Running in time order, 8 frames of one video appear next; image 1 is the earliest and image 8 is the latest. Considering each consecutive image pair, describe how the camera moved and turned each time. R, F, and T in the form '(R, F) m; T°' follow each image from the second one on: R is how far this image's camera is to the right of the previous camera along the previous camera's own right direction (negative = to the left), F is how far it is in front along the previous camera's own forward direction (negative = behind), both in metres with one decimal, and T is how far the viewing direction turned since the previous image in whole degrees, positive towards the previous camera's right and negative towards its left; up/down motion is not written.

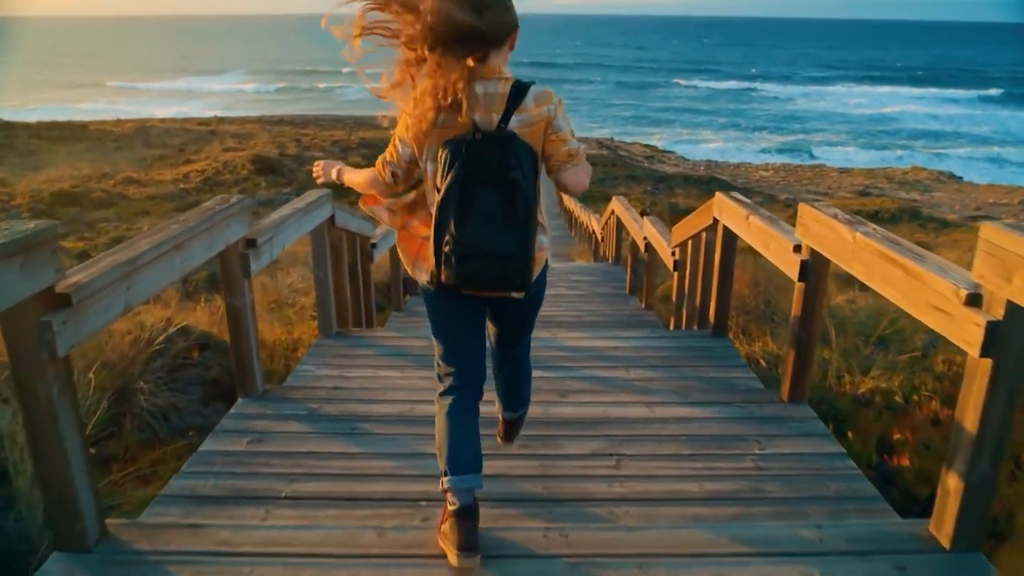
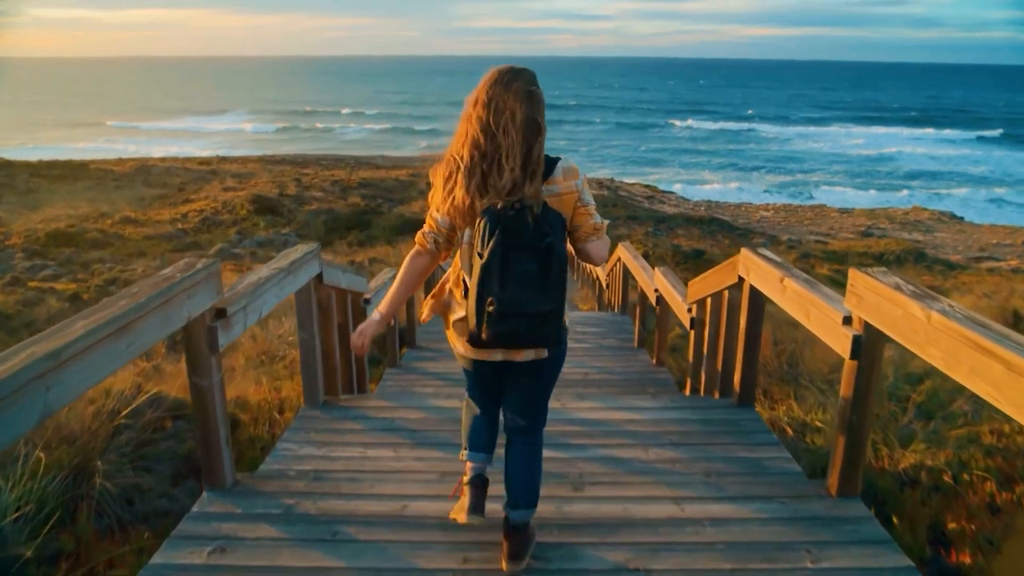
(0.0, +0.3) m; 0°
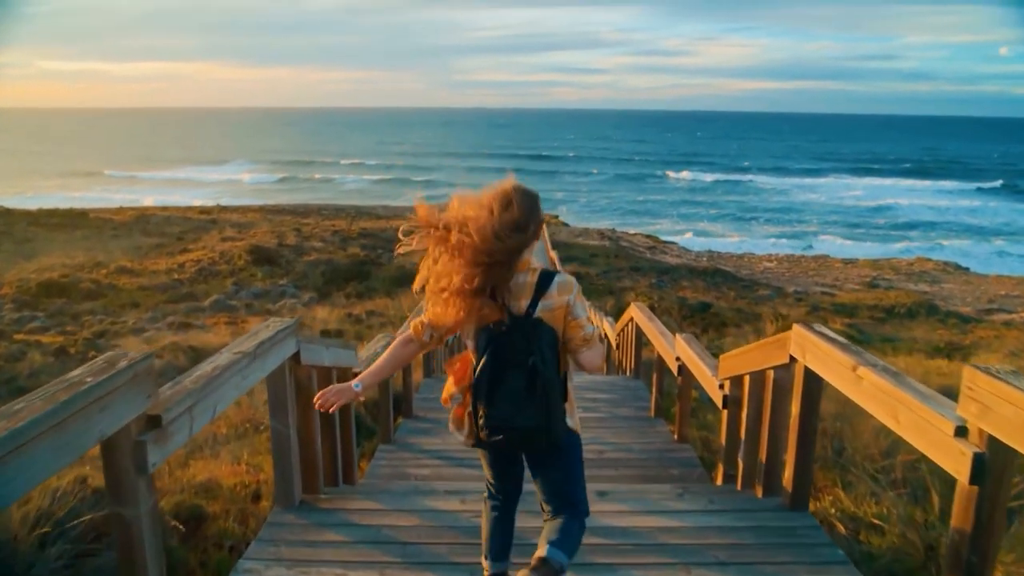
(0.0, +0.5) m; 0°
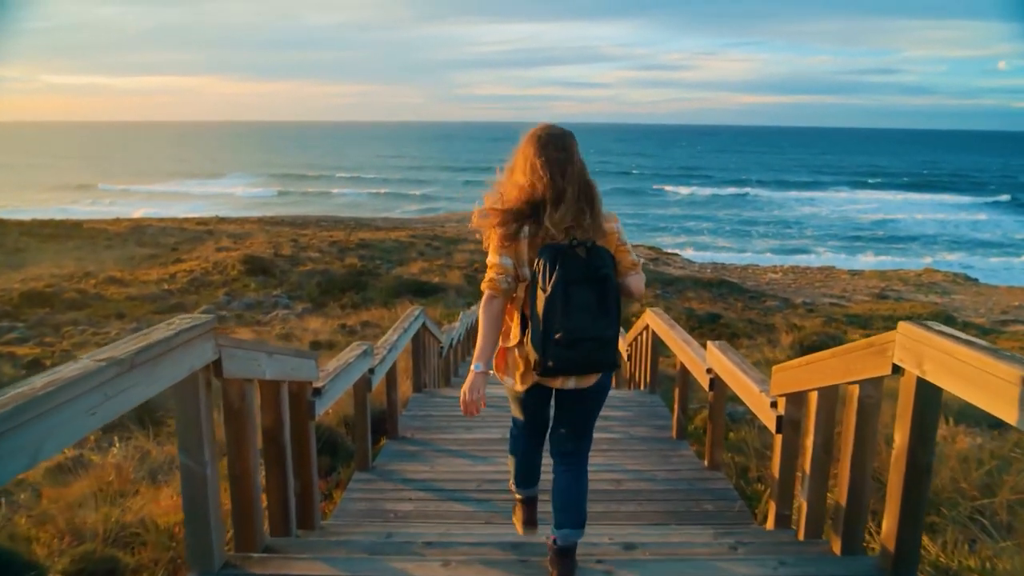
(0.0, +0.8) m; 0°
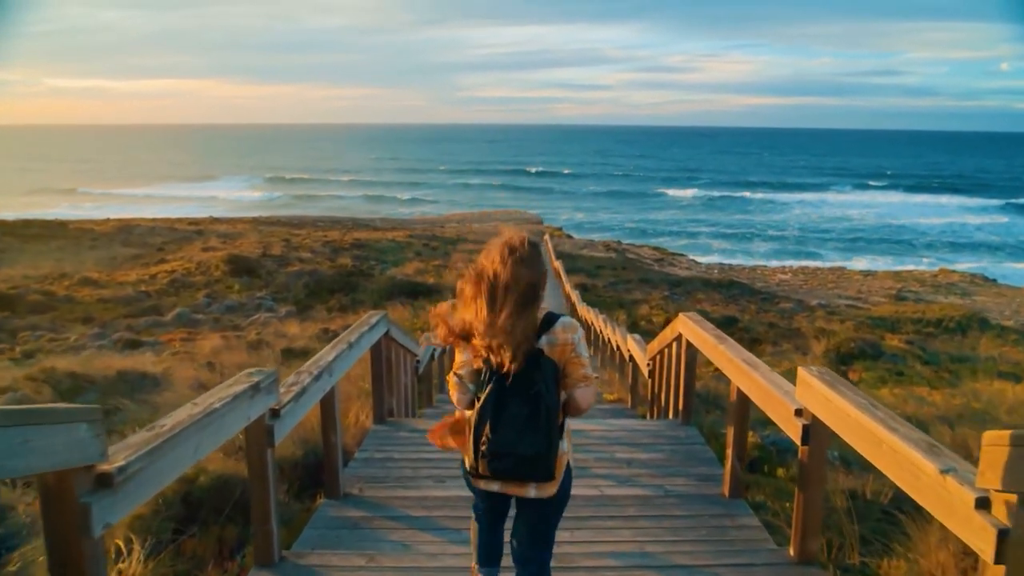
(+0.1, +1.5) m; 0°
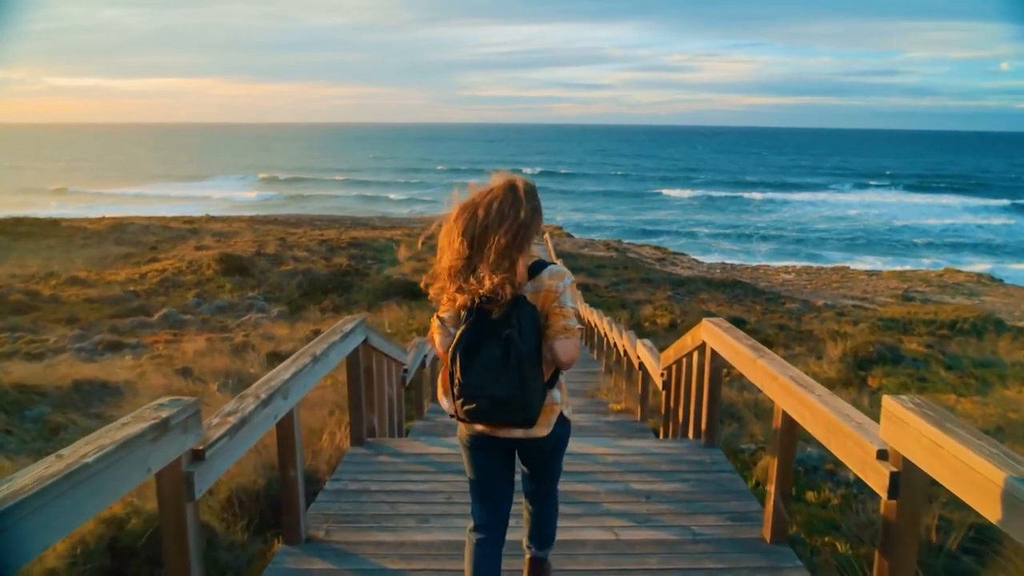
(0.0, +0.6) m; 0°
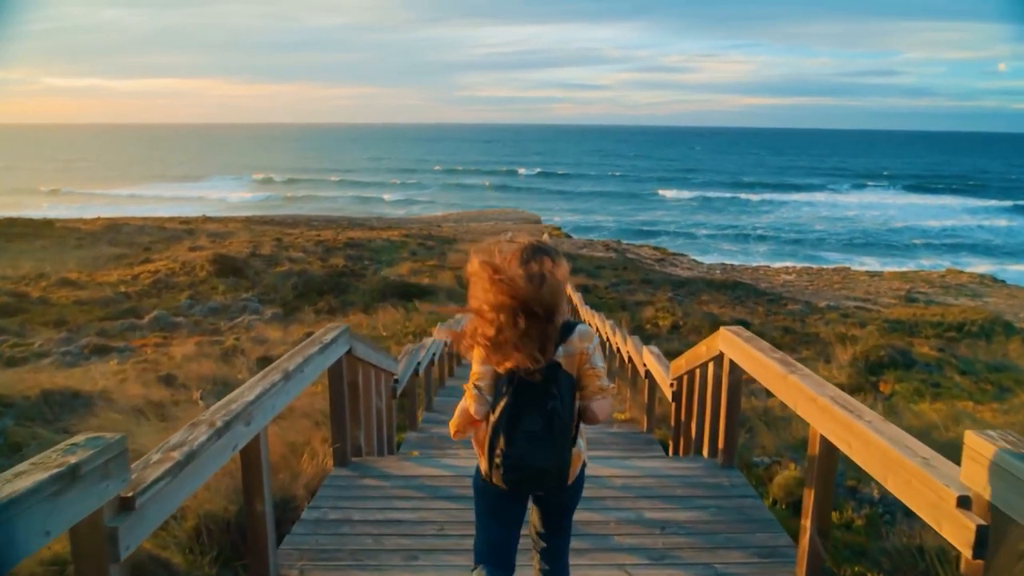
(0.0, +0.4) m; 0°
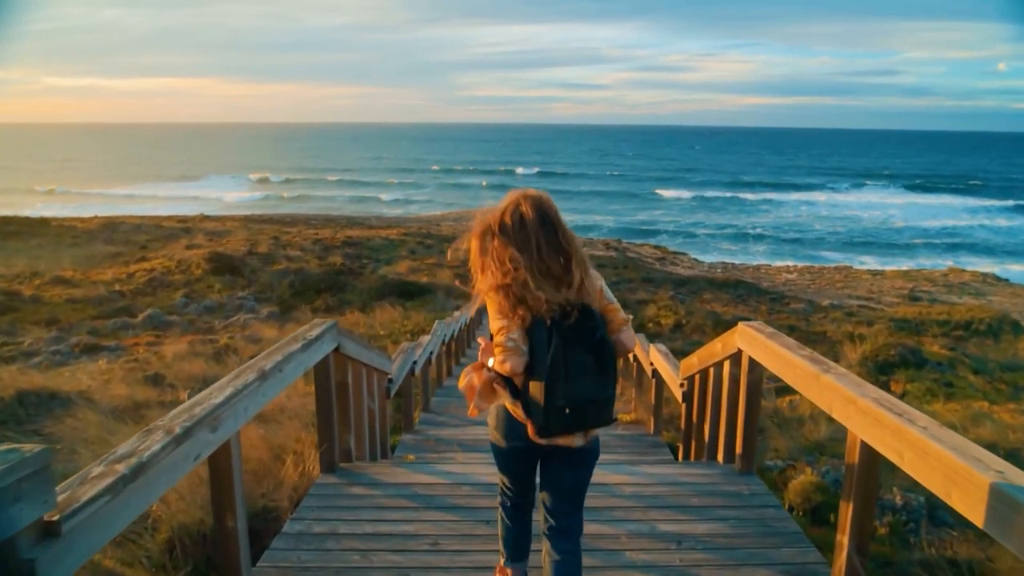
(0.0, +0.3) m; 0°
